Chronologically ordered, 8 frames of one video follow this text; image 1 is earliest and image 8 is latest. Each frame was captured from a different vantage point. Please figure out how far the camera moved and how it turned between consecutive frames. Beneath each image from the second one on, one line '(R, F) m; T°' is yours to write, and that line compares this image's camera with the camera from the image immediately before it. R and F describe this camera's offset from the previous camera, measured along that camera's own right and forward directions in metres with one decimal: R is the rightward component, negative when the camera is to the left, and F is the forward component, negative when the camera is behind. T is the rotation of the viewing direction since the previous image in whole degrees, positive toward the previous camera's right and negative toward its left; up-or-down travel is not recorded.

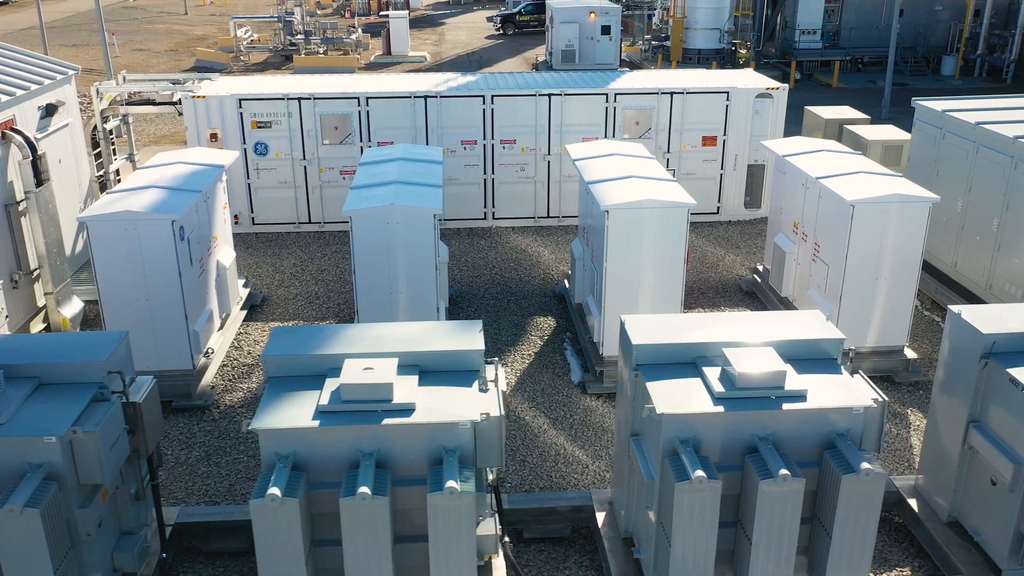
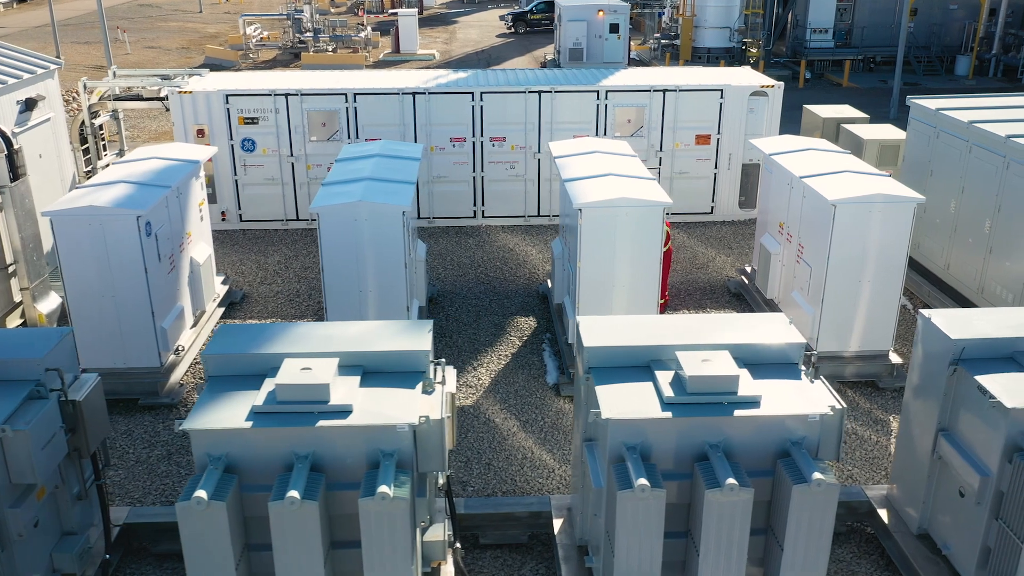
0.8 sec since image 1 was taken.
(+0.5, +0.2) m; -1°
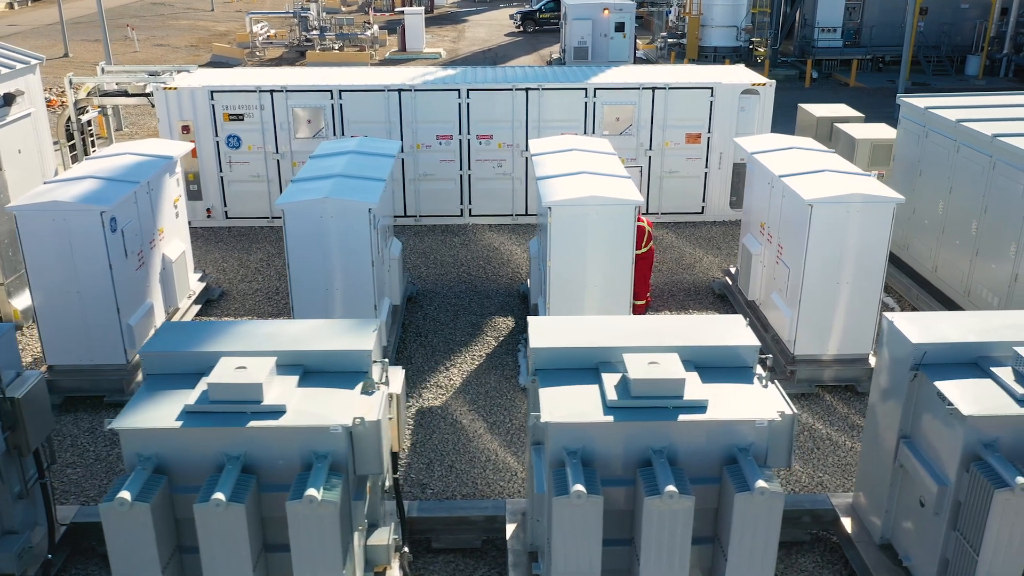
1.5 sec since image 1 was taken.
(+0.5, +0.2) m; -1°
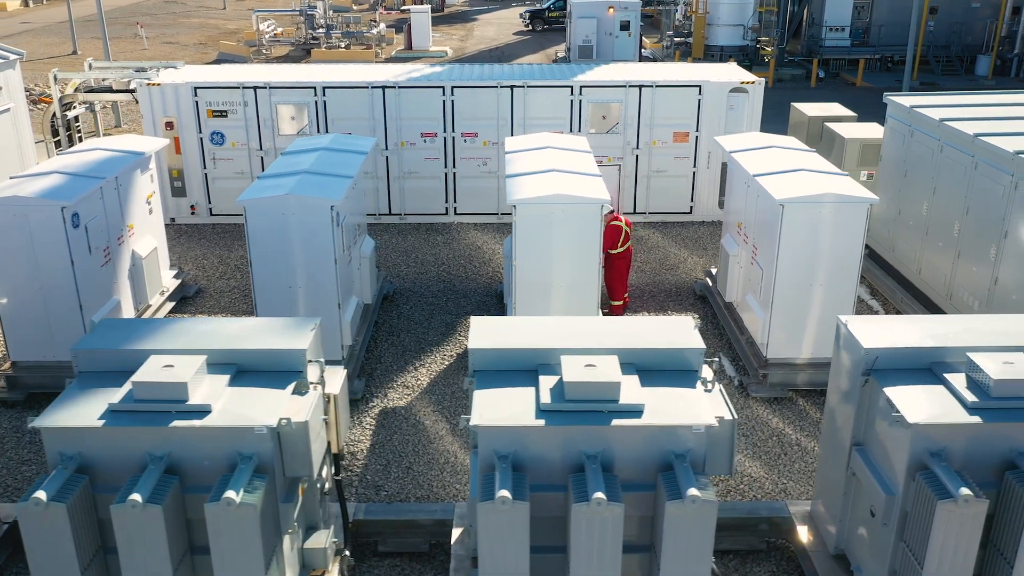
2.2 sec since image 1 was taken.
(+0.5, +0.2) m; -1°
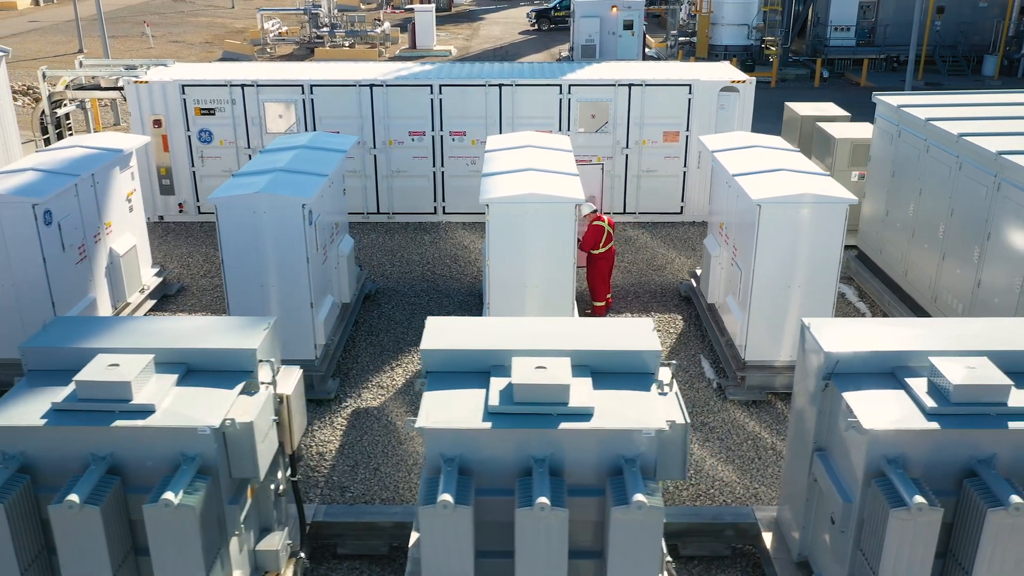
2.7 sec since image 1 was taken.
(+0.4, +0.1) m; -1°
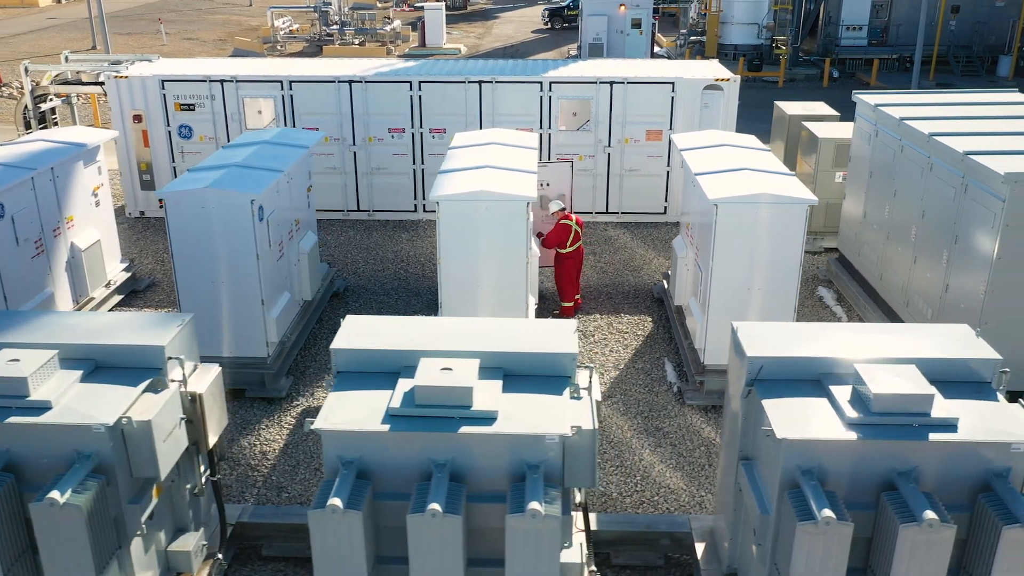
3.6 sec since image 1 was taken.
(+0.7, +0.2) m; -2°
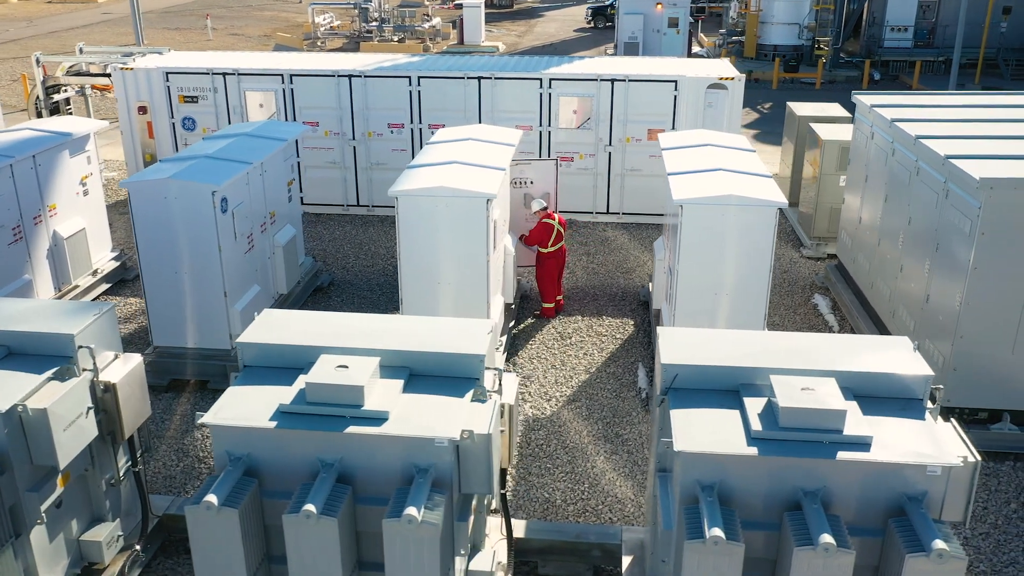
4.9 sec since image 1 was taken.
(+0.9, +0.2) m; -4°
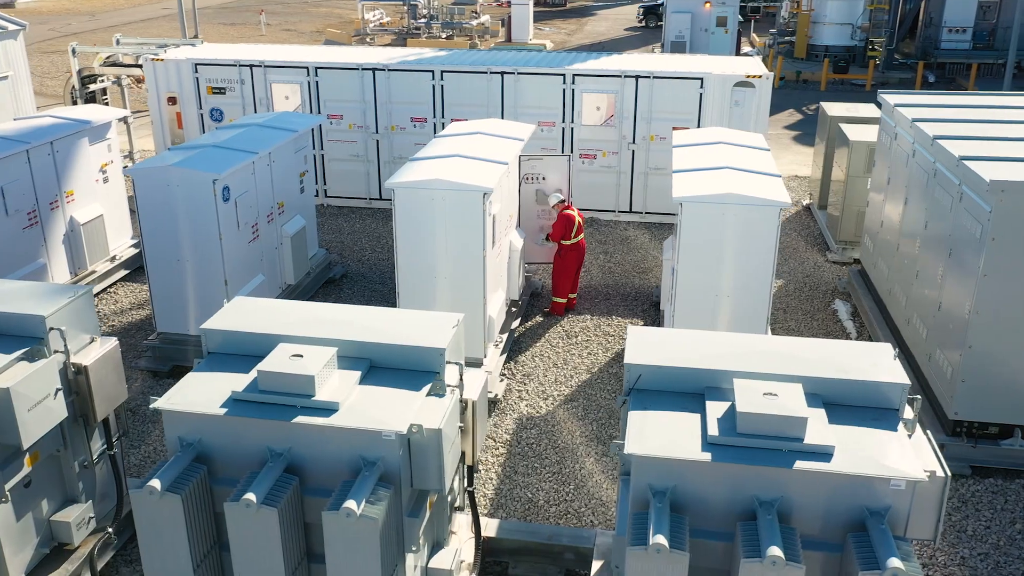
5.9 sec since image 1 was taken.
(+0.5, +0.1) m; -4°
